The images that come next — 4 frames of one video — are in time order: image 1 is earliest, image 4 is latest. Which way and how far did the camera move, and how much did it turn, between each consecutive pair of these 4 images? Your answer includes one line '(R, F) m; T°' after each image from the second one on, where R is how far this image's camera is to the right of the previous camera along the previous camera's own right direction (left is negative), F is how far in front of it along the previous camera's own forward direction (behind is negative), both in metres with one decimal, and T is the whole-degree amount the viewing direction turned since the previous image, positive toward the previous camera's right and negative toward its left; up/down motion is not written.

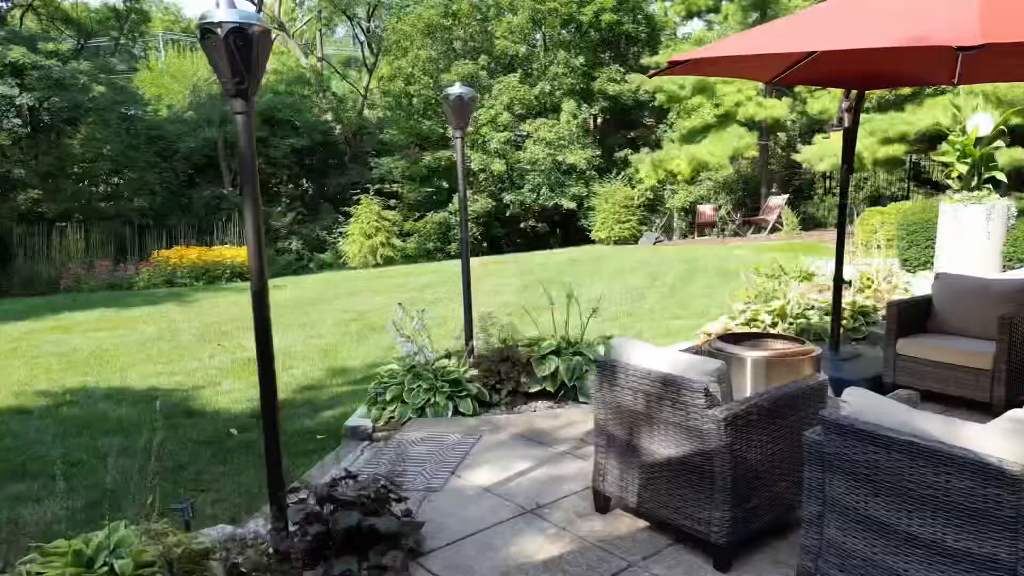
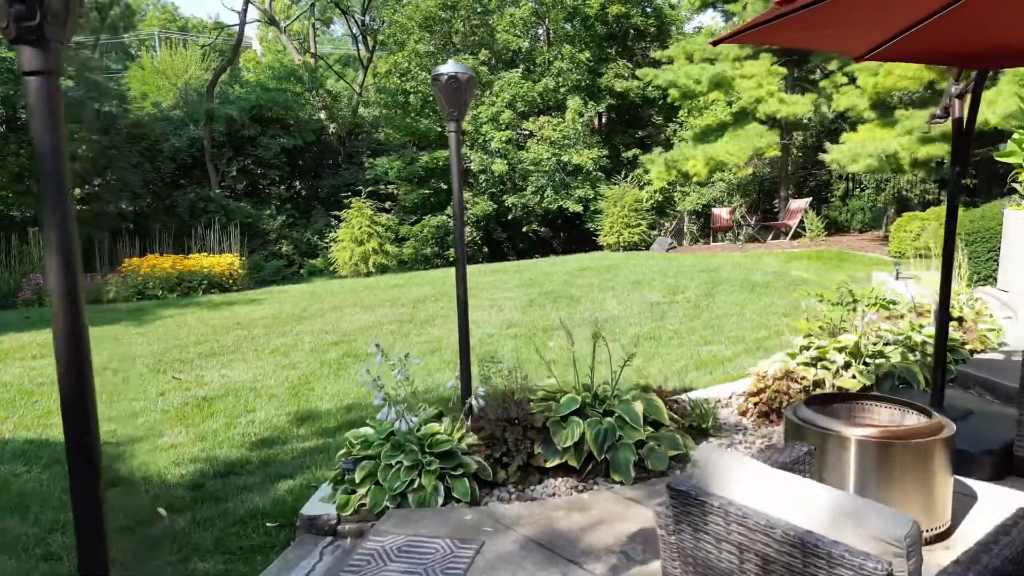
(0.0, +0.9) m; 0°
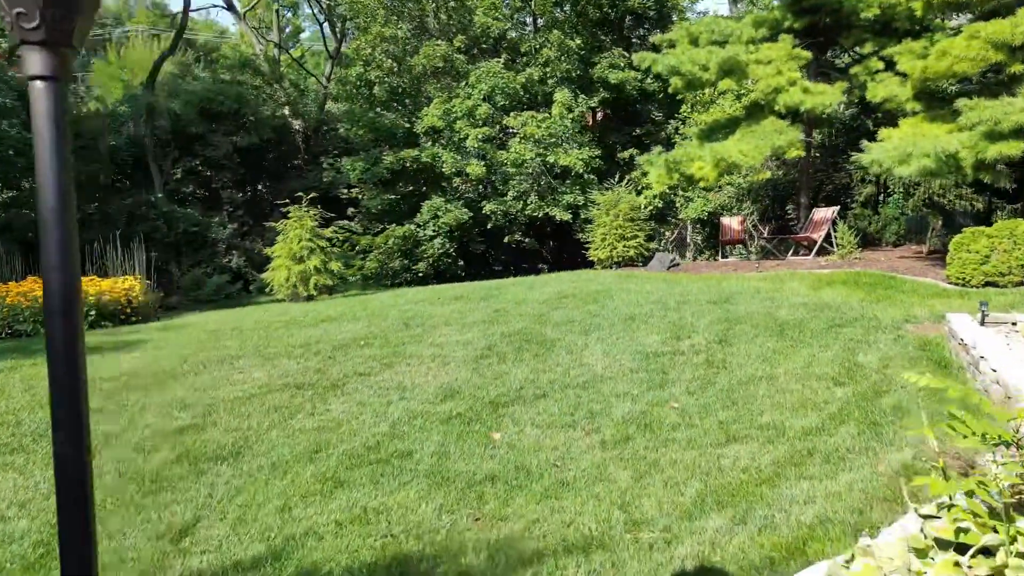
(+0.4, +2.0) m; 0°
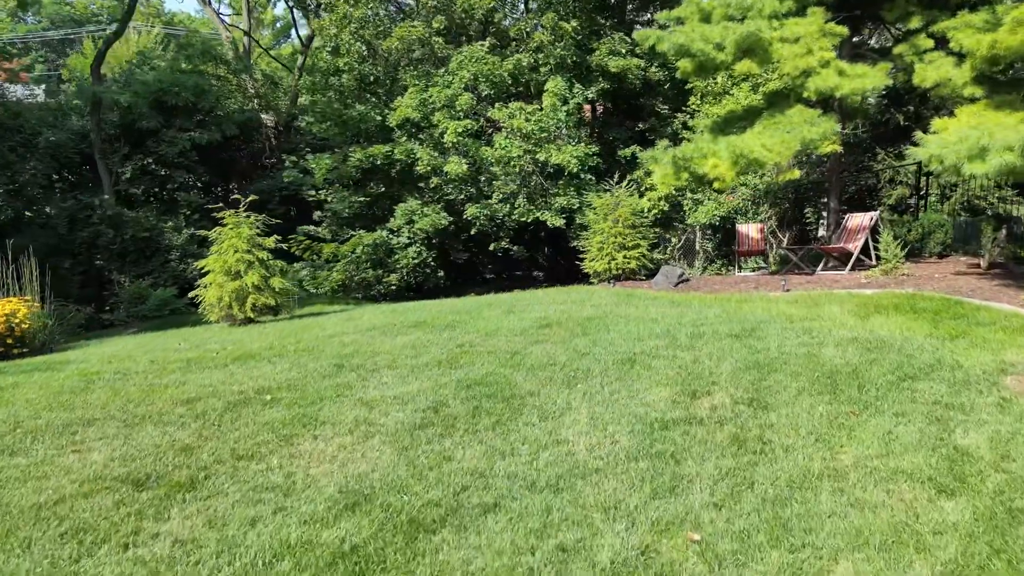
(+0.3, +1.6) m; 0°
